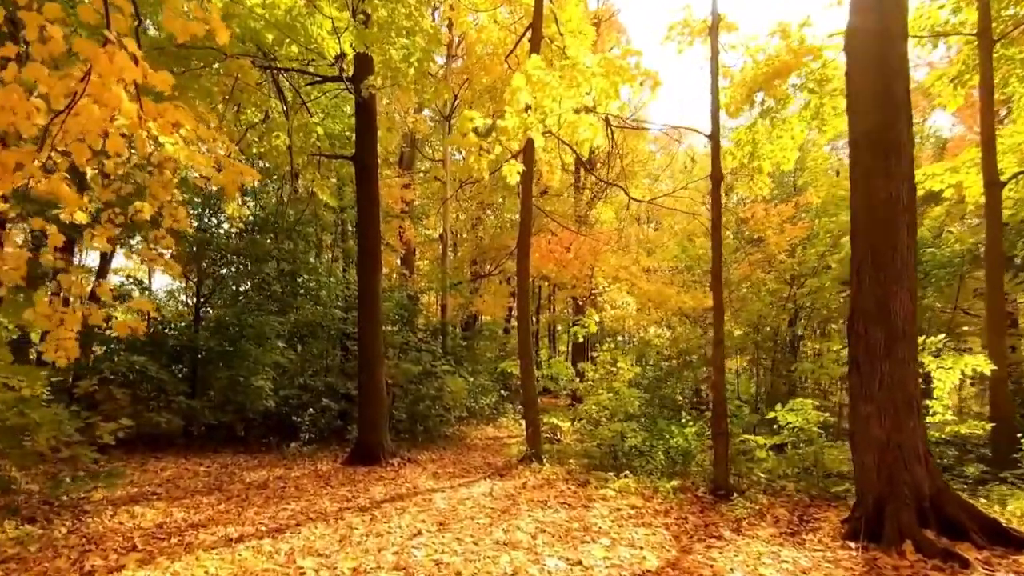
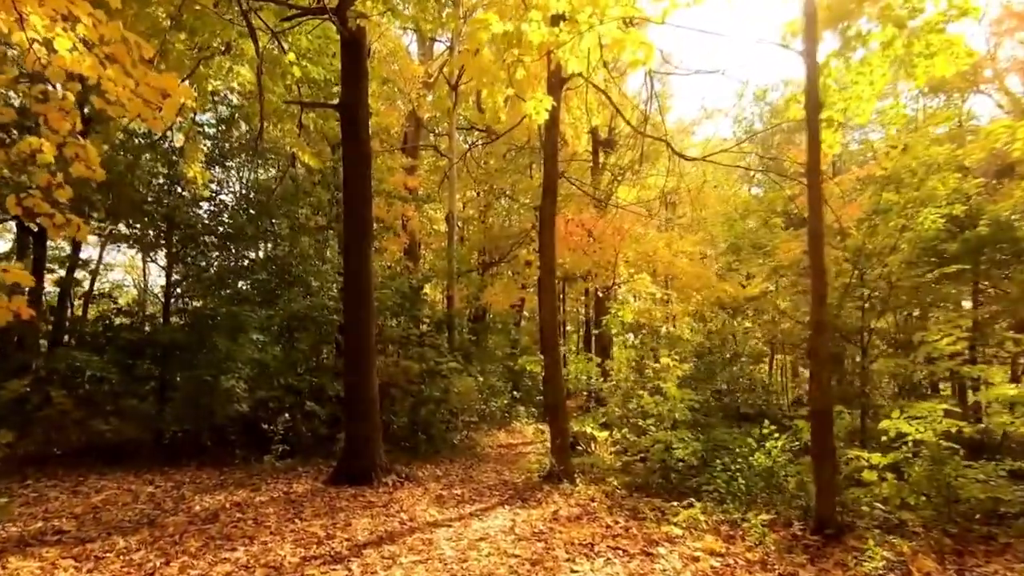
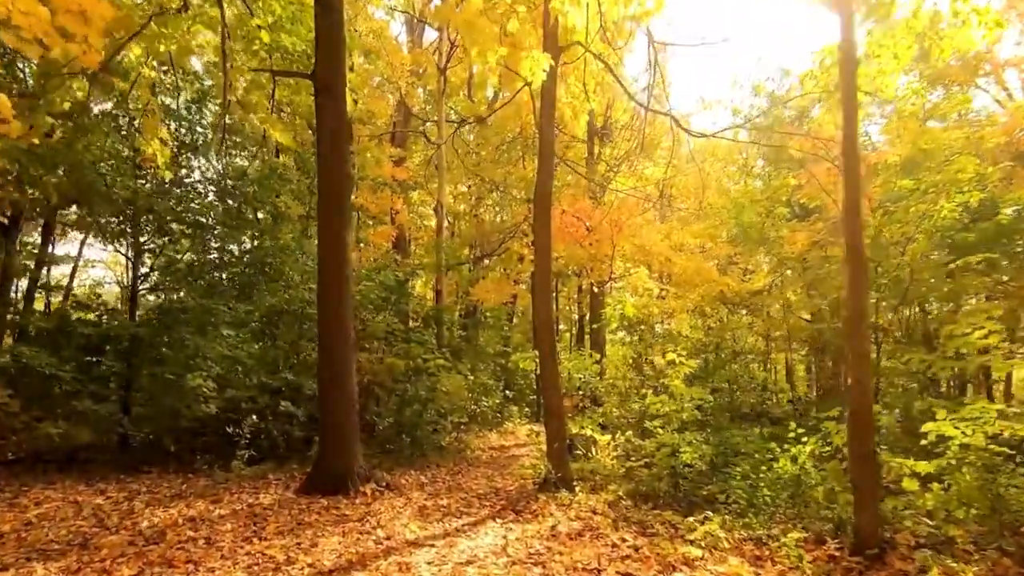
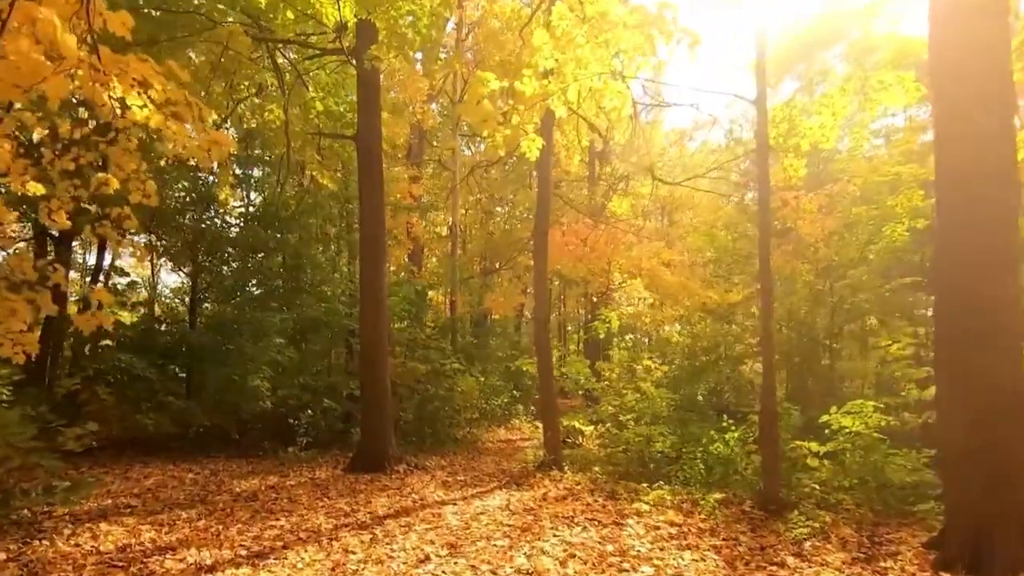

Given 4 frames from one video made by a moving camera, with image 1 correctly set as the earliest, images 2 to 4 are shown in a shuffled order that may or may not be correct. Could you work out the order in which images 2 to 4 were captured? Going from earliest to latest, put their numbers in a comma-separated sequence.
4, 2, 3
